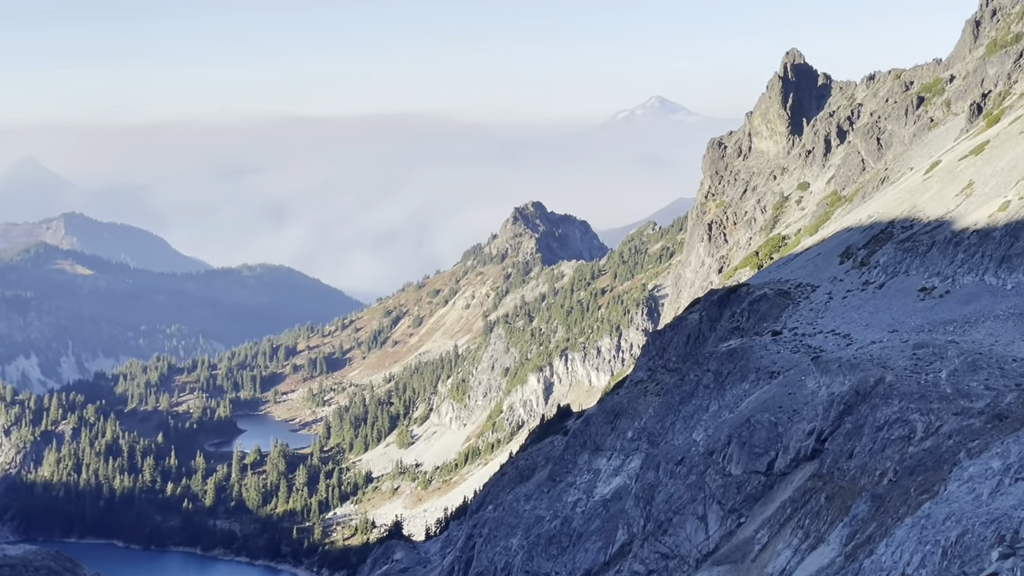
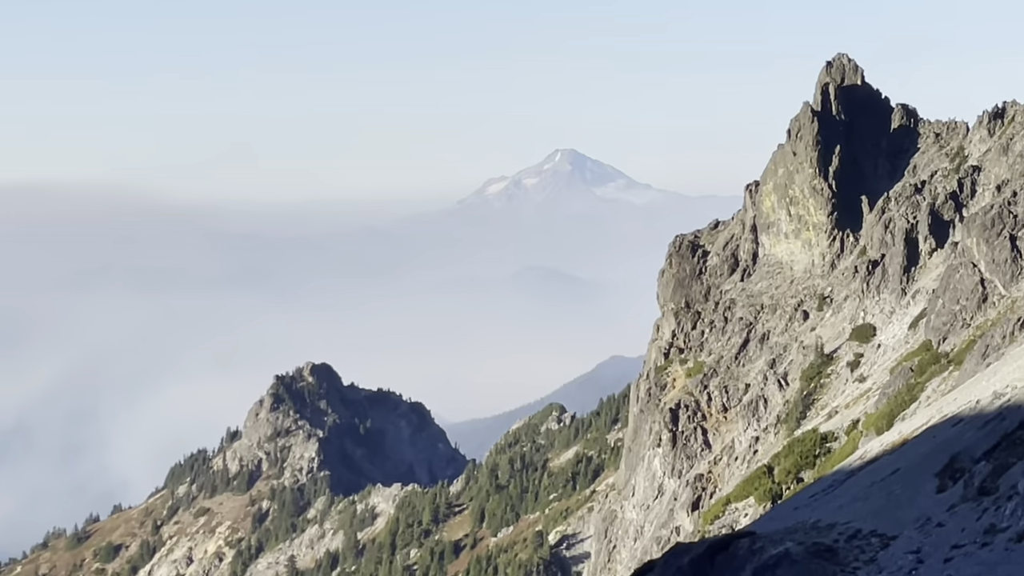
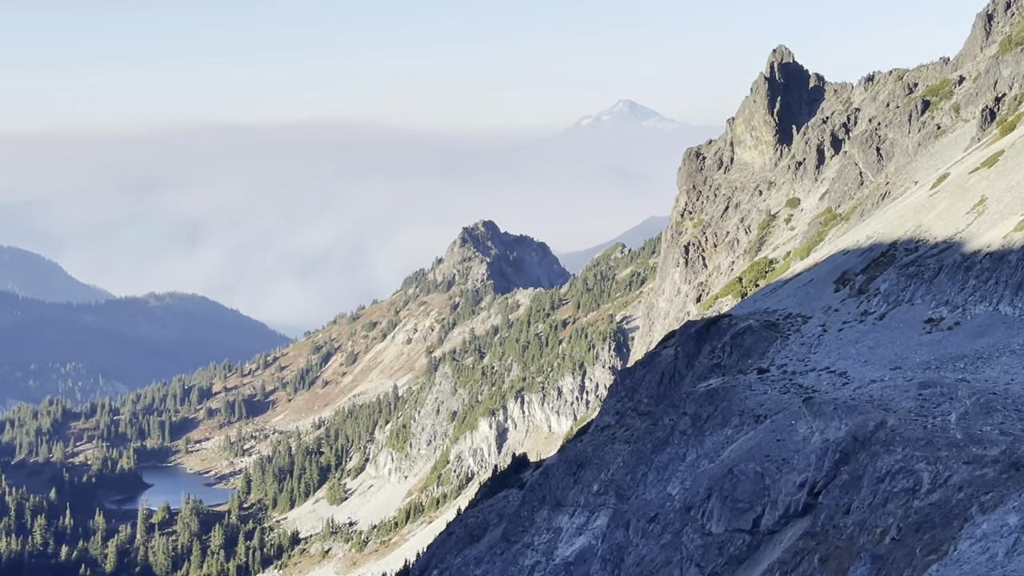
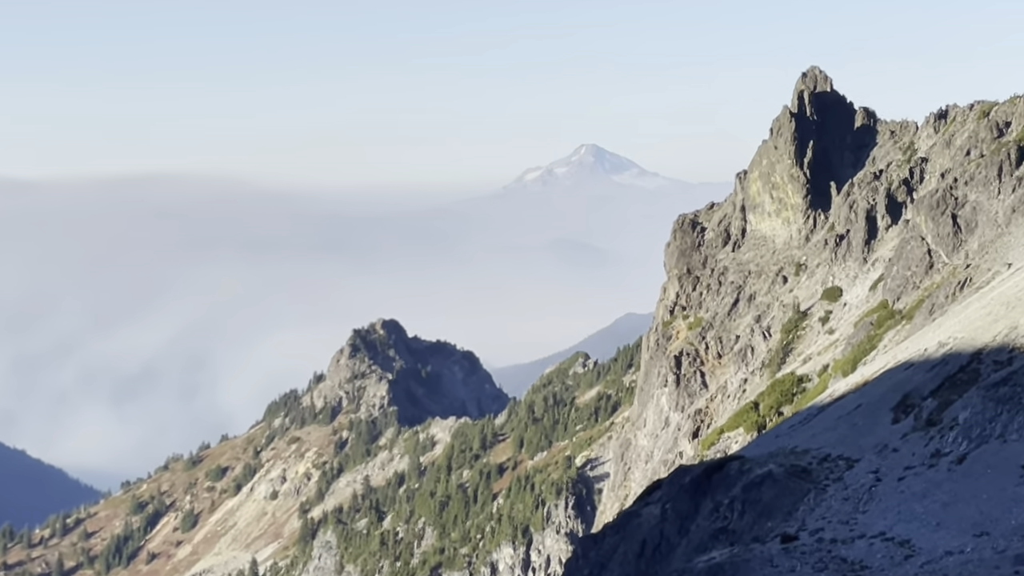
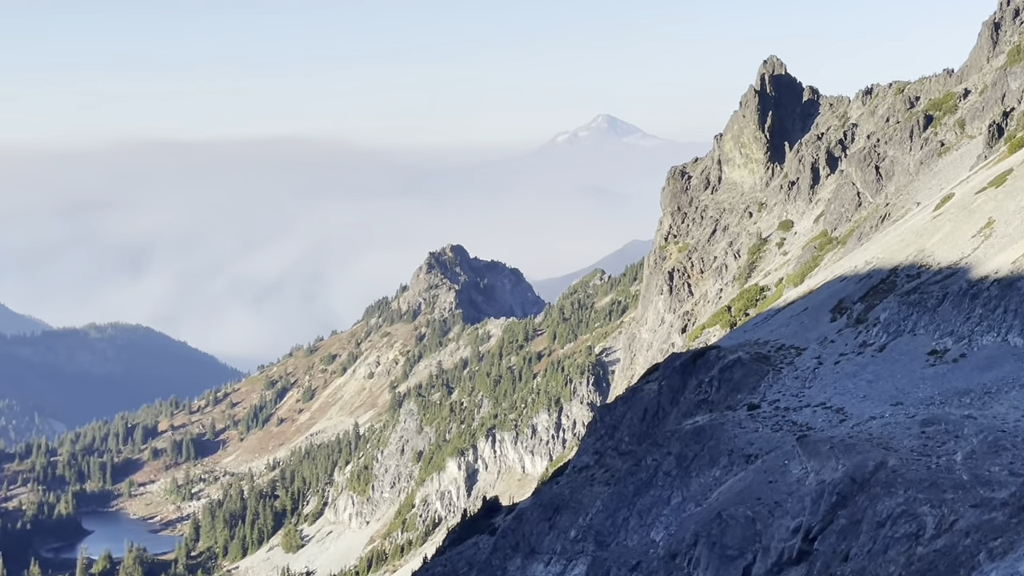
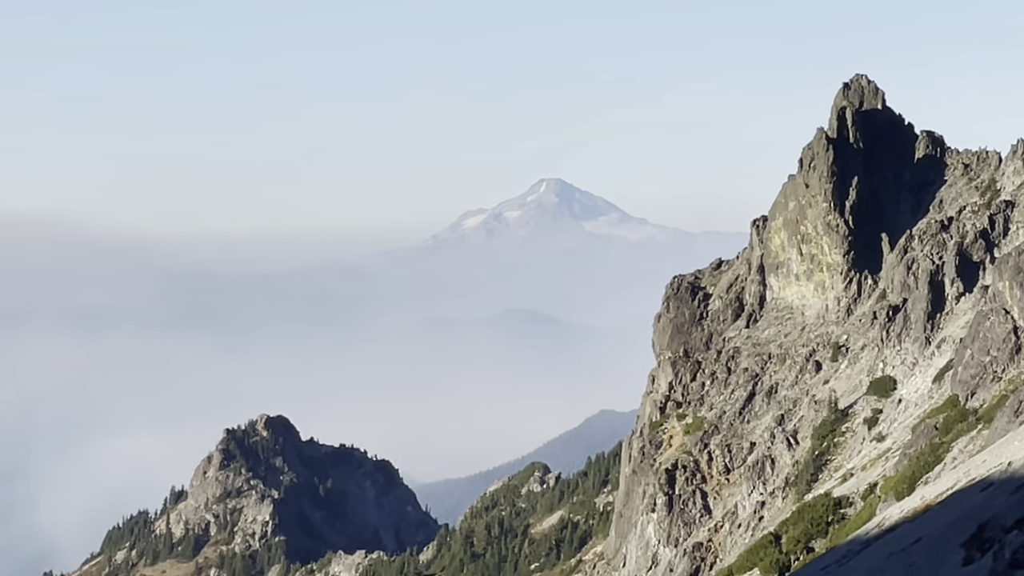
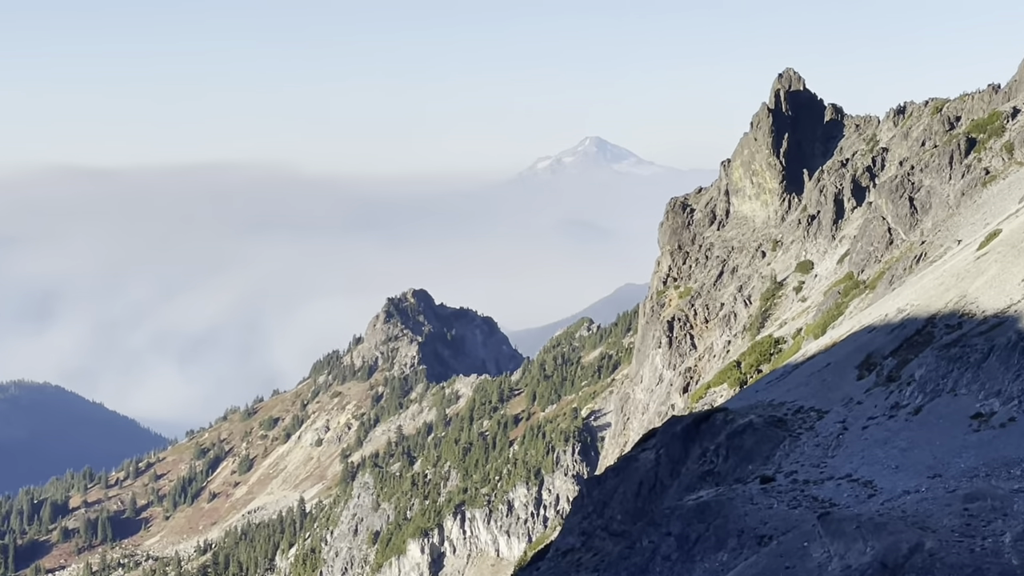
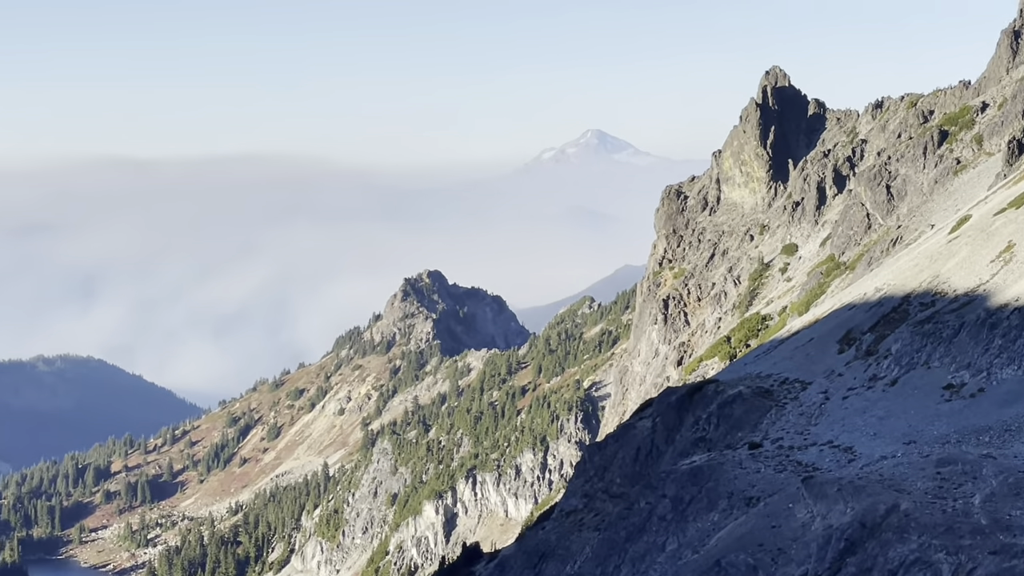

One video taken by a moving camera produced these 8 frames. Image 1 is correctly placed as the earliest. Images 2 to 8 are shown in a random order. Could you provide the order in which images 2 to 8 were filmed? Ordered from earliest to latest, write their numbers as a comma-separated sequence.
3, 5, 8, 7, 4, 2, 6
